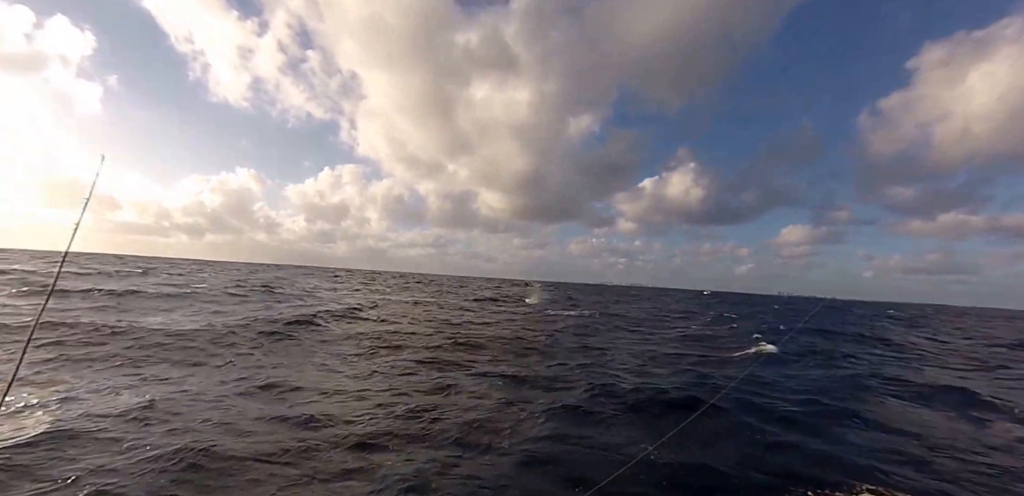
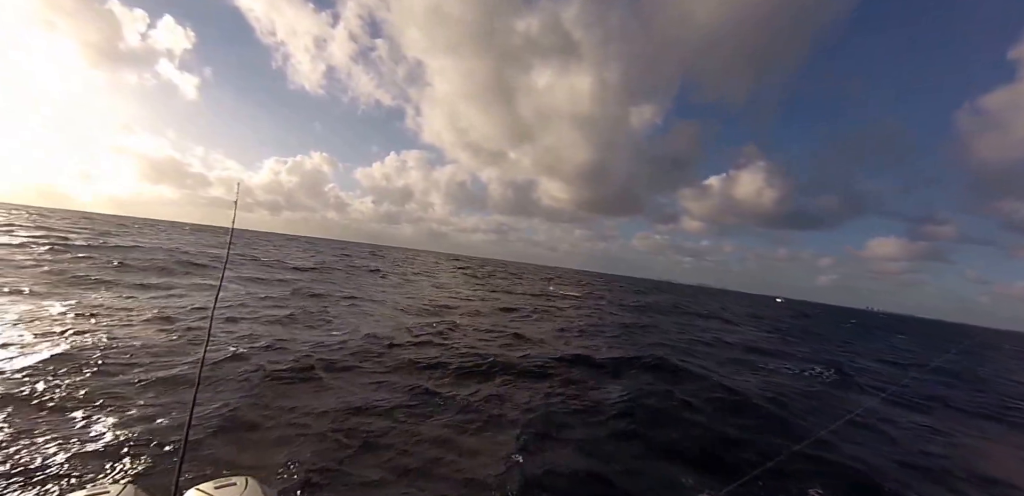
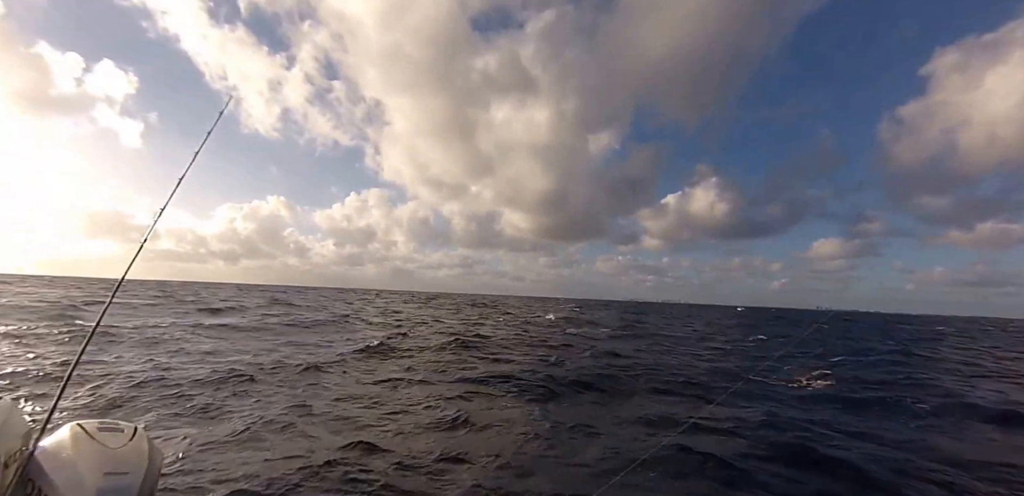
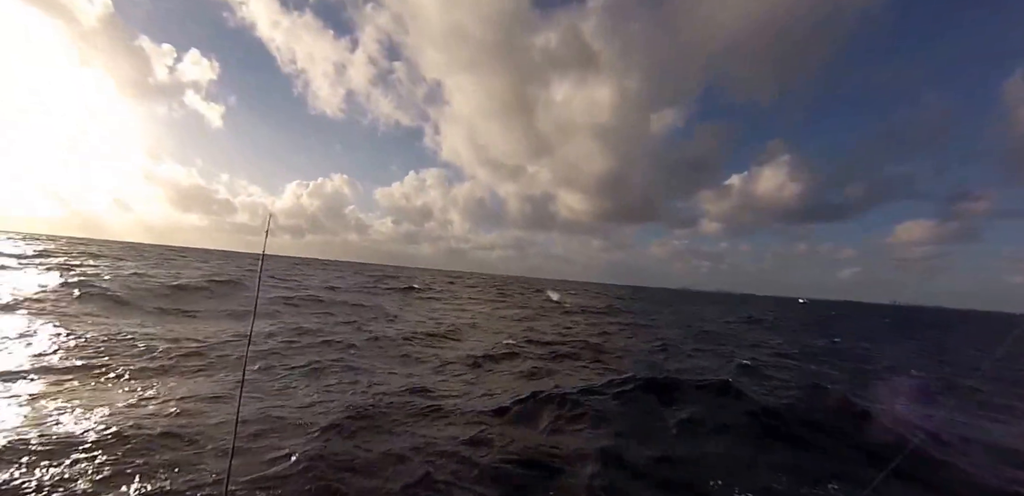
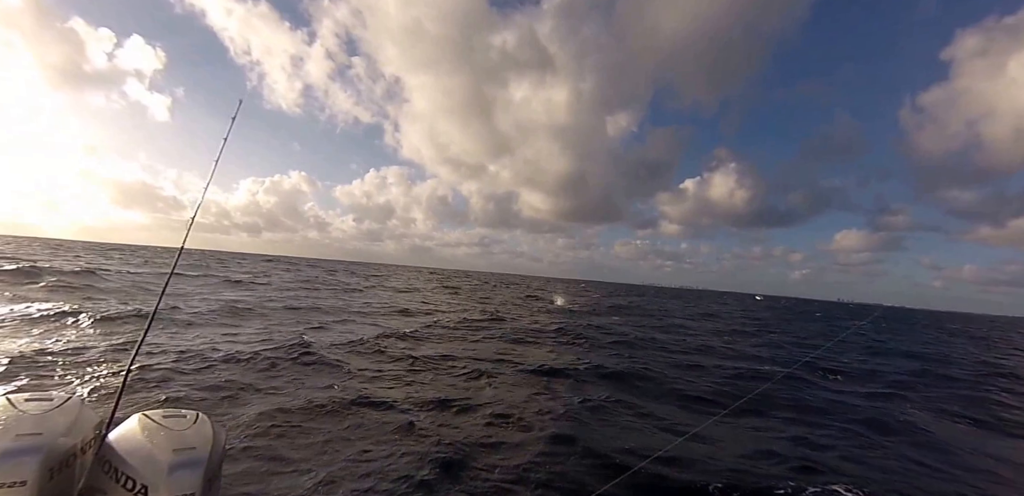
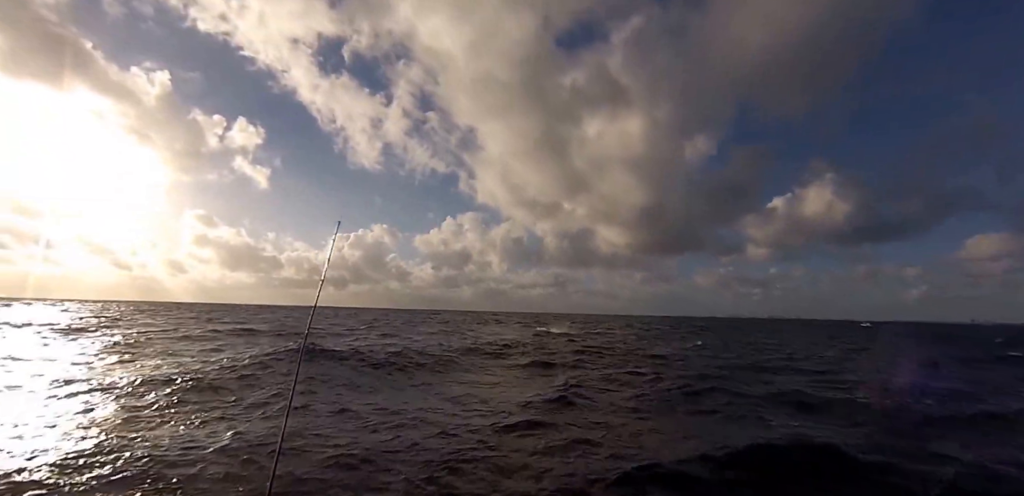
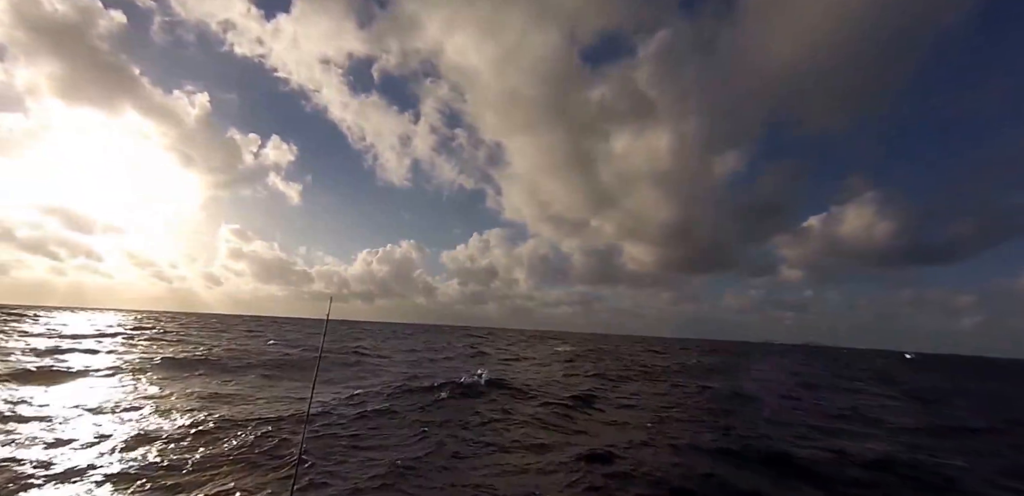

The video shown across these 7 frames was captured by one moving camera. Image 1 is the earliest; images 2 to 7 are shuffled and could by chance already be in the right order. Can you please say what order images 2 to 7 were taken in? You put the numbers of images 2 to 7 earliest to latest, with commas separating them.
3, 5, 2, 4, 6, 7
